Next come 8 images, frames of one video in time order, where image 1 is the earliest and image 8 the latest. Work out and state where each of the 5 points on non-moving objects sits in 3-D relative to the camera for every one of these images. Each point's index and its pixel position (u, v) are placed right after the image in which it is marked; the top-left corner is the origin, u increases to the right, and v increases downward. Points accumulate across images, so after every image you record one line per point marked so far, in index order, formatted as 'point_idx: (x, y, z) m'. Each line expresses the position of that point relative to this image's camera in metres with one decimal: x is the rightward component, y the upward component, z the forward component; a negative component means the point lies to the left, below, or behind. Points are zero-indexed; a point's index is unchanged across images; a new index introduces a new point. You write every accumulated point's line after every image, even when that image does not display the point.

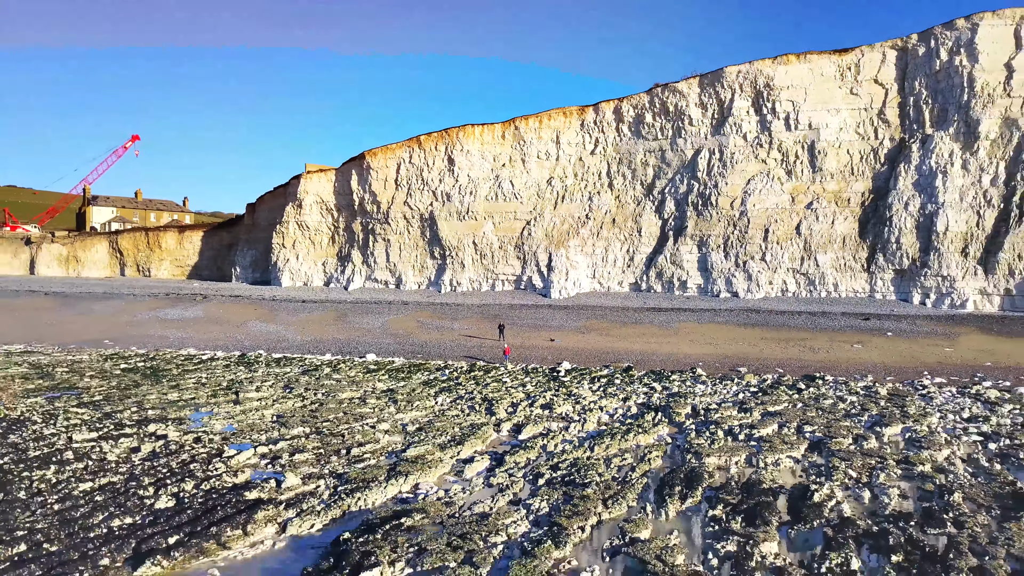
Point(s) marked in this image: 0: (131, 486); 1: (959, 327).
0: (-2.6, -1.3, +5.5) m
1: (+8.0, -0.7, +14.3) m
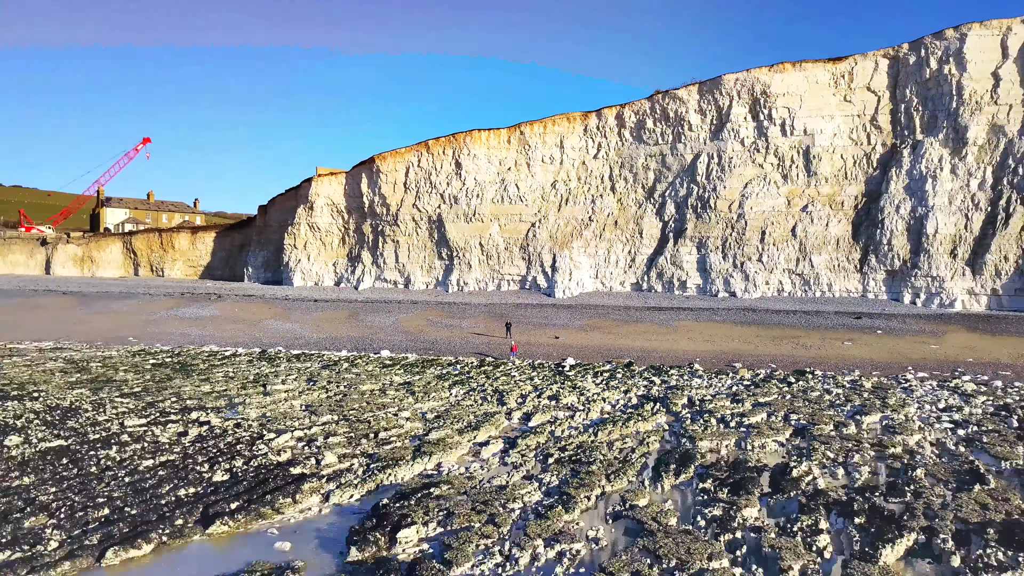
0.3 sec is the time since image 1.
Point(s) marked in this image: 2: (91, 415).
0: (-2.5, -1.3, +6.2) m
1: (+8.2, -0.7, +14.9) m
2: (-4.2, -1.3, +8.0) m
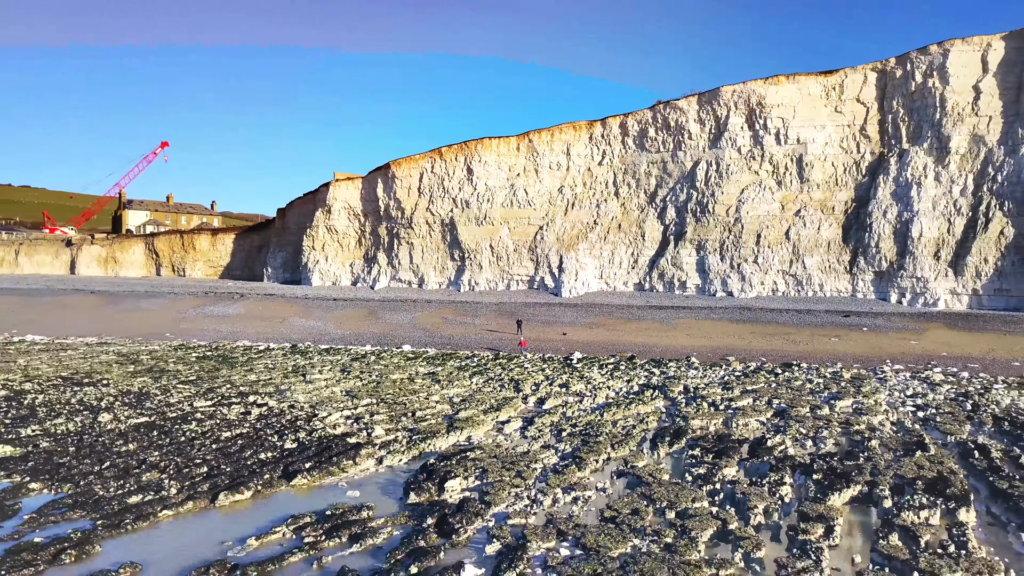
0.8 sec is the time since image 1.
0: (-2.3, -1.3, +7.3) m
1: (+8.4, -0.7, +16.0) m
2: (-4.0, -1.3, +9.2) m
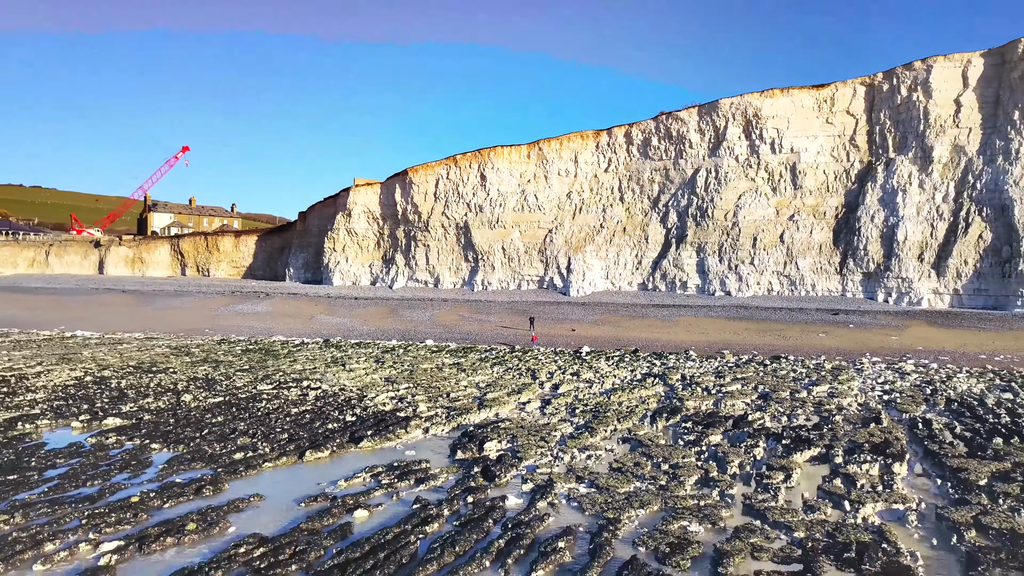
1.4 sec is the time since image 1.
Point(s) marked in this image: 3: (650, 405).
0: (-2.0, -1.3, +8.7) m
1: (+8.7, -0.7, +17.3) m
2: (-3.7, -1.2, +10.5) m
3: (+1.6, -1.4, +9.3) m
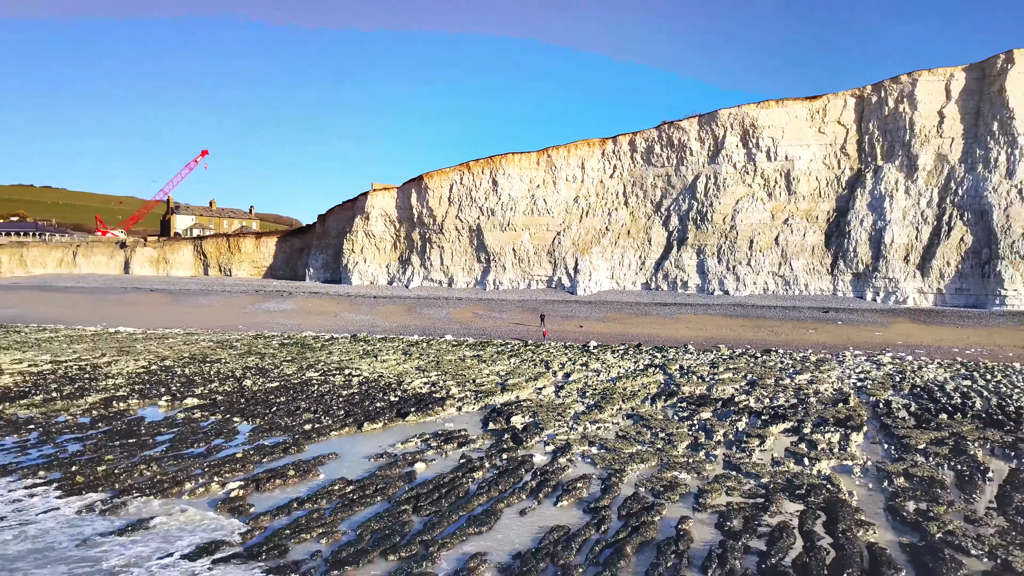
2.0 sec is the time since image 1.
0: (-1.8, -1.3, +10.0) m
1: (+9.0, -0.7, +18.7) m
2: (-3.5, -1.2, +11.9) m
3: (+1.9, -1.3, +10.7) m
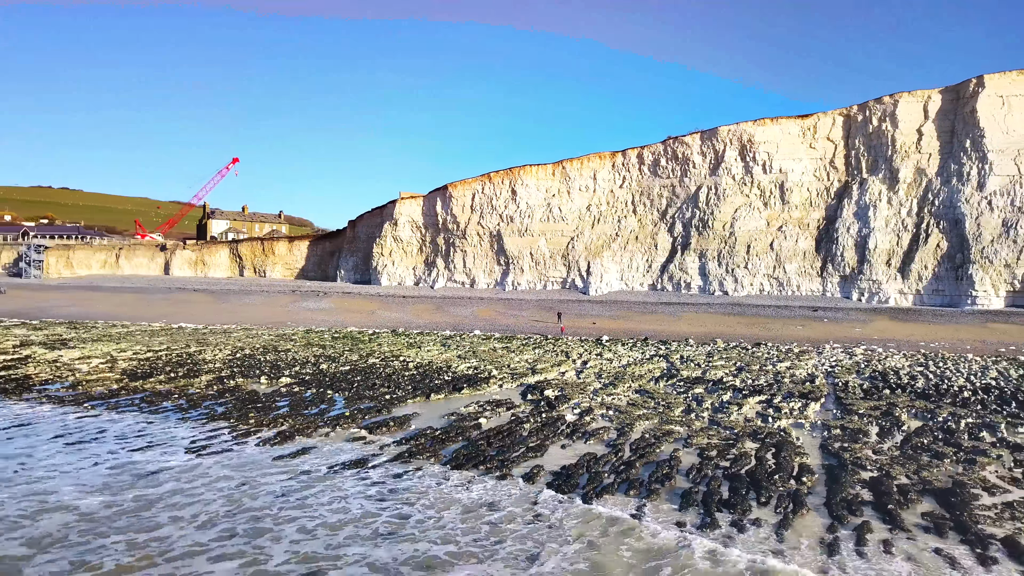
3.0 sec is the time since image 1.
0: (-1.3, -1.3, +12.3) m
1: (+9.5, -0.7, +20.8) m
2: (-3.0, -1.3, +14.2) m
3: (+2.3, -1.4, +12.9) m
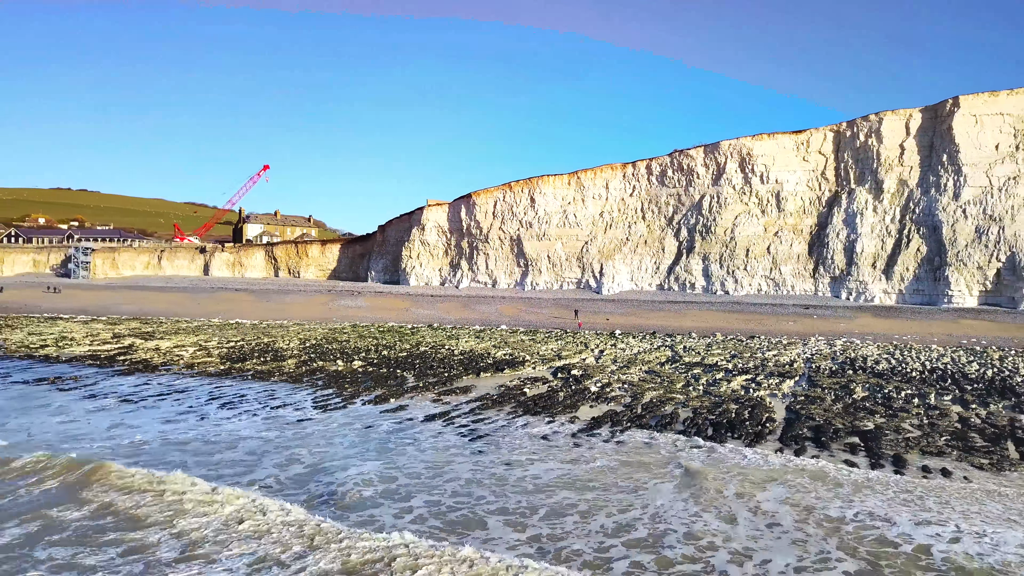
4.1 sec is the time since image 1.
0: (-0.8, -1.3, +14.9) m
1: (+10.2, -0.7, +23.3) m
2: (-2.4, -1.2, +16.8) m
3: (+2.9, -1.4, +15.4) m
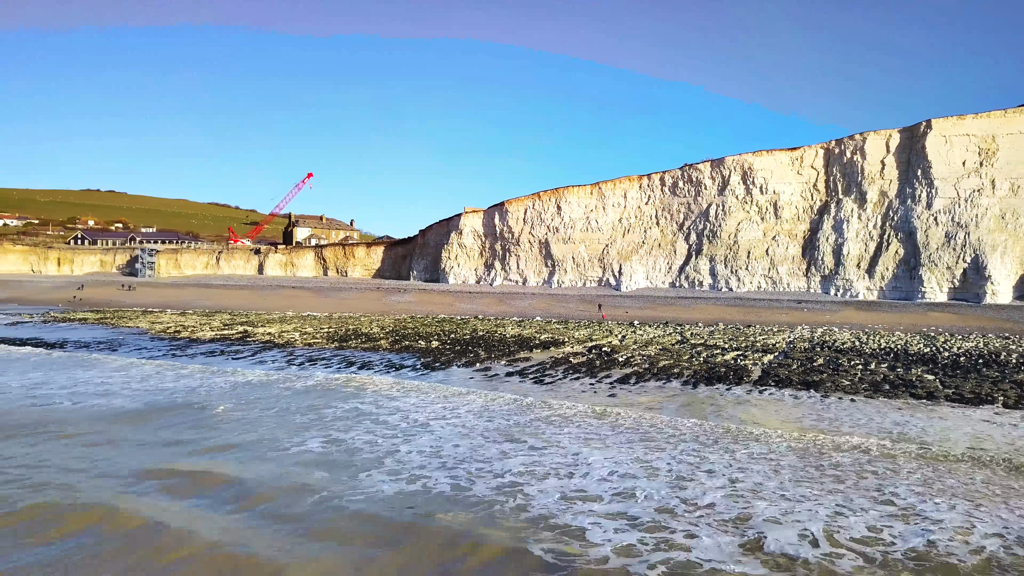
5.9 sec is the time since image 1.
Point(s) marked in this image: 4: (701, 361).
0: (+0.2, -1.2, +18.9) m
1: (+11.3, -0.6, +27.1) m
2: (-1.4, -1.2, +20.8) m
3: (+3.9, -1.3, +19.3) m
4: (+3.6, -1.4, +15.3) m
